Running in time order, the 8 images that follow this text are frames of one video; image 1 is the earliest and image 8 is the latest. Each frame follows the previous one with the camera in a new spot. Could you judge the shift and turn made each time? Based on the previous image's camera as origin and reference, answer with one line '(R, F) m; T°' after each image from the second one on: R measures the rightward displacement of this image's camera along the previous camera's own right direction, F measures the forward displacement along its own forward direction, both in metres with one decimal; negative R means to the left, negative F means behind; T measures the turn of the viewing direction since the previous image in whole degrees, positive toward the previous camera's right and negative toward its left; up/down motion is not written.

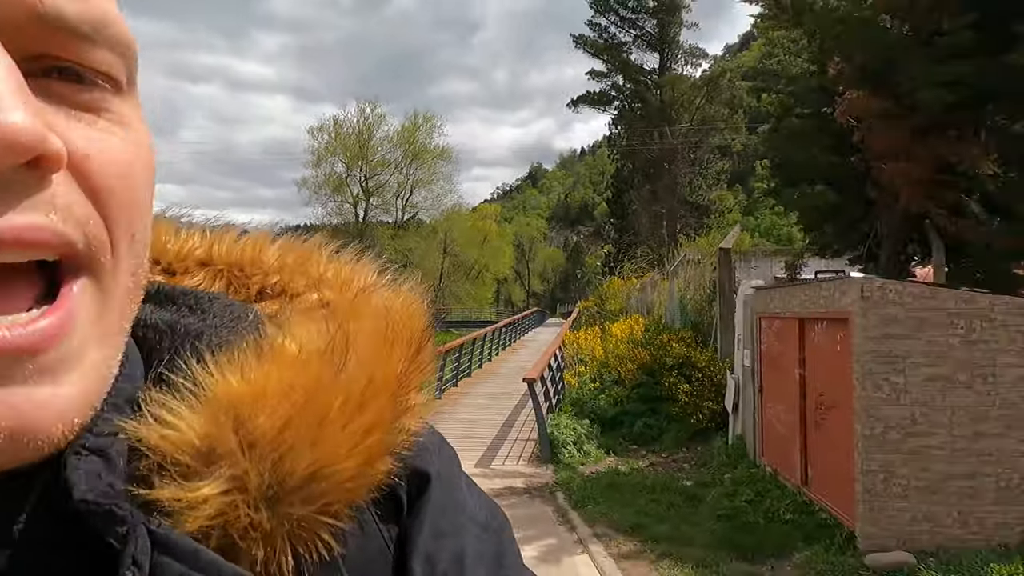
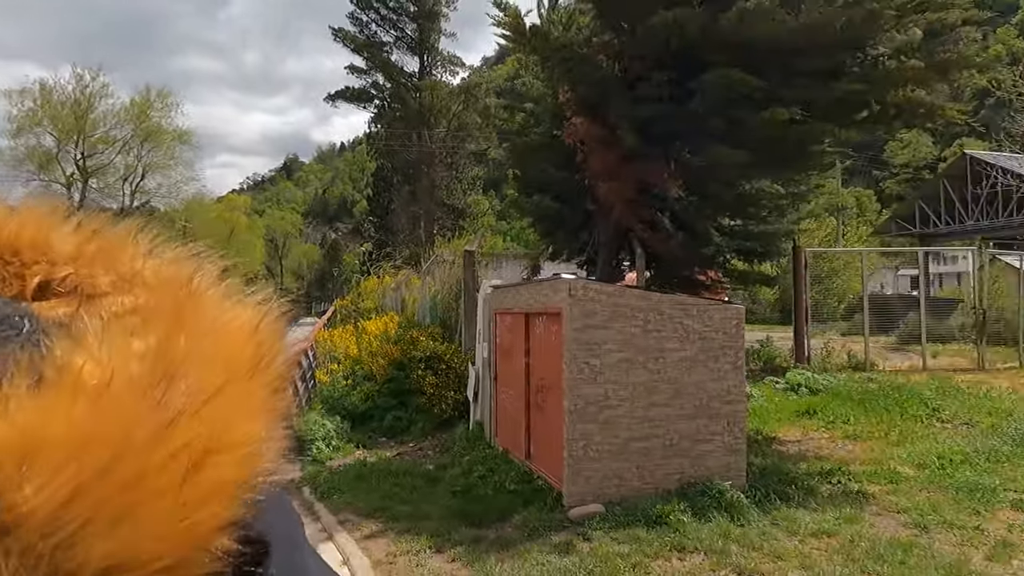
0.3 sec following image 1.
(+0.1, -0.4) m; +21°
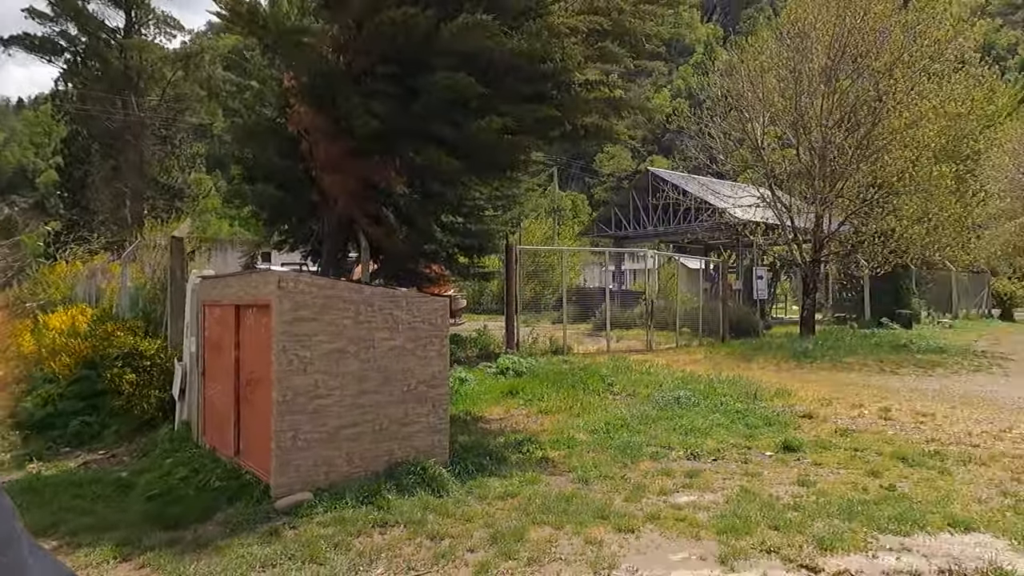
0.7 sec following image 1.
(+0.2, -0.4) m; +22°
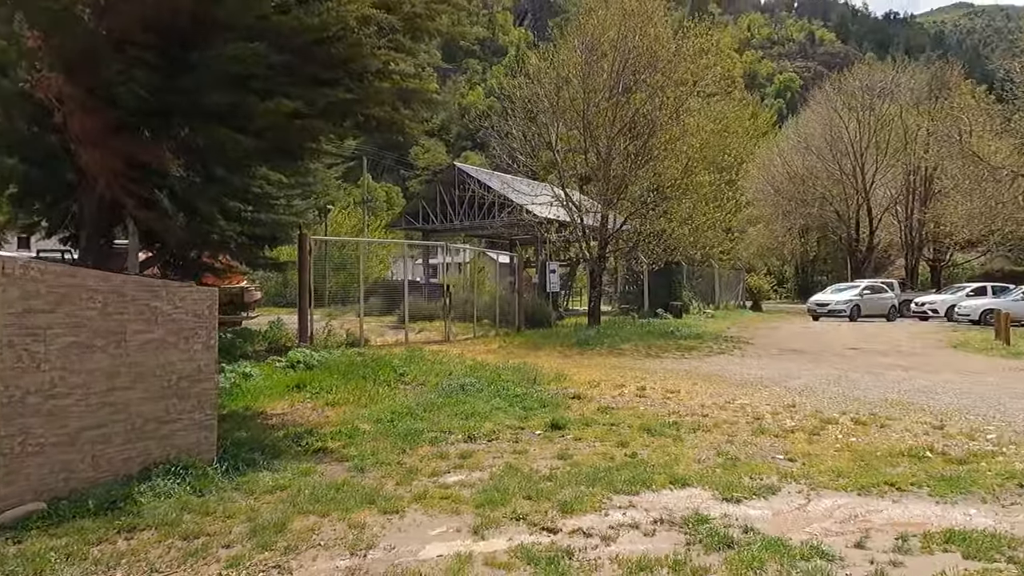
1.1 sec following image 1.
(+0.4, -0.2) m; +16°
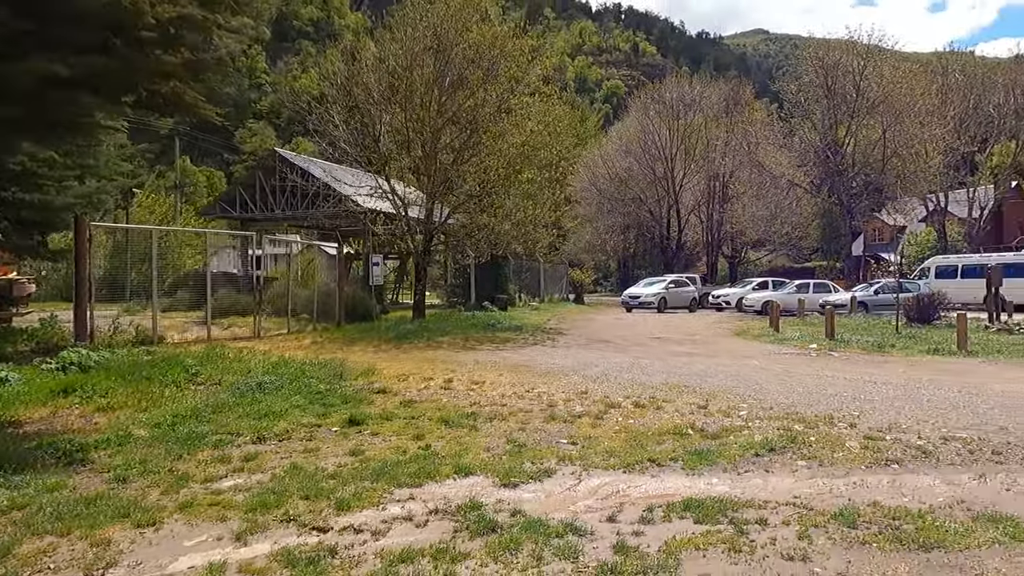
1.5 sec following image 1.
(+0.5, -0.1) m; +14°
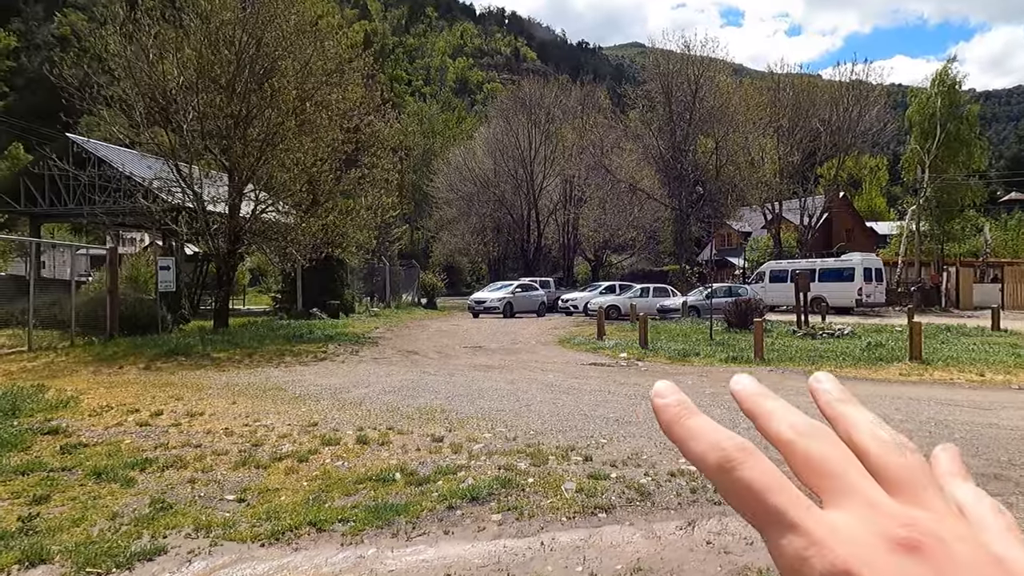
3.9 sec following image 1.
(+2.0, +1.1) m; +10°
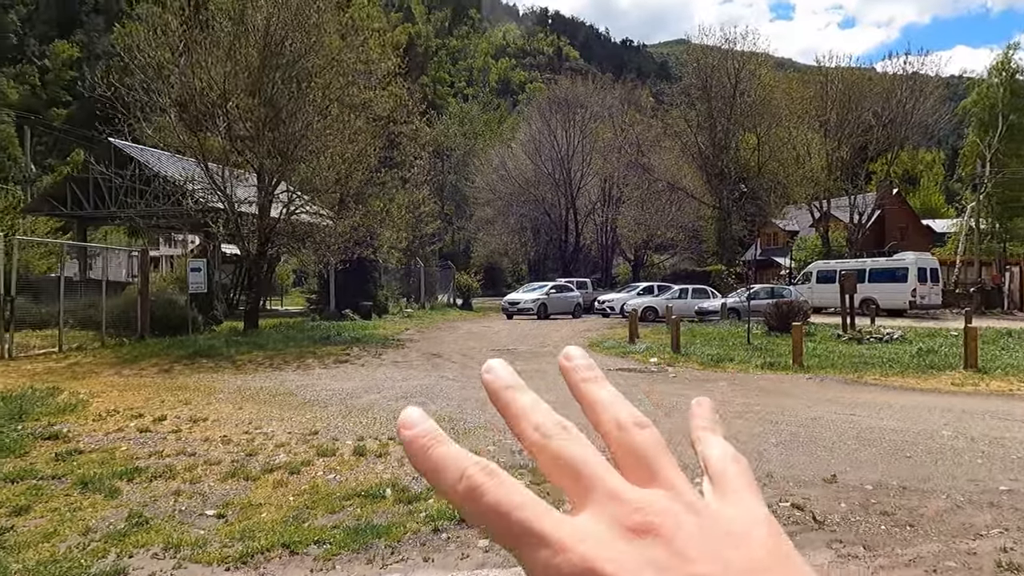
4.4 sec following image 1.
(+0.4, +0.5) m; -4°
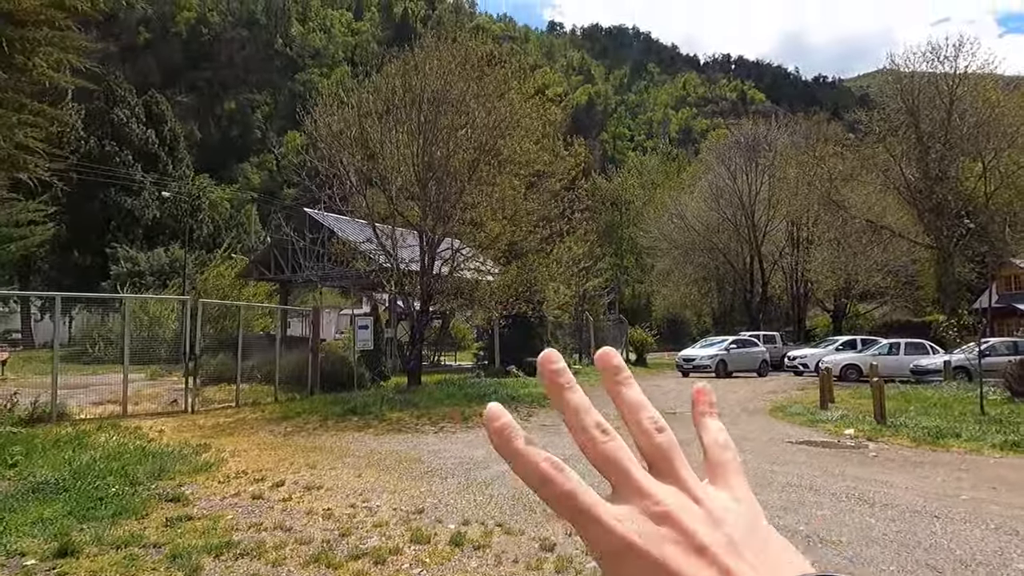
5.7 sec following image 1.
(+0.6, +1.2) m; -16°
